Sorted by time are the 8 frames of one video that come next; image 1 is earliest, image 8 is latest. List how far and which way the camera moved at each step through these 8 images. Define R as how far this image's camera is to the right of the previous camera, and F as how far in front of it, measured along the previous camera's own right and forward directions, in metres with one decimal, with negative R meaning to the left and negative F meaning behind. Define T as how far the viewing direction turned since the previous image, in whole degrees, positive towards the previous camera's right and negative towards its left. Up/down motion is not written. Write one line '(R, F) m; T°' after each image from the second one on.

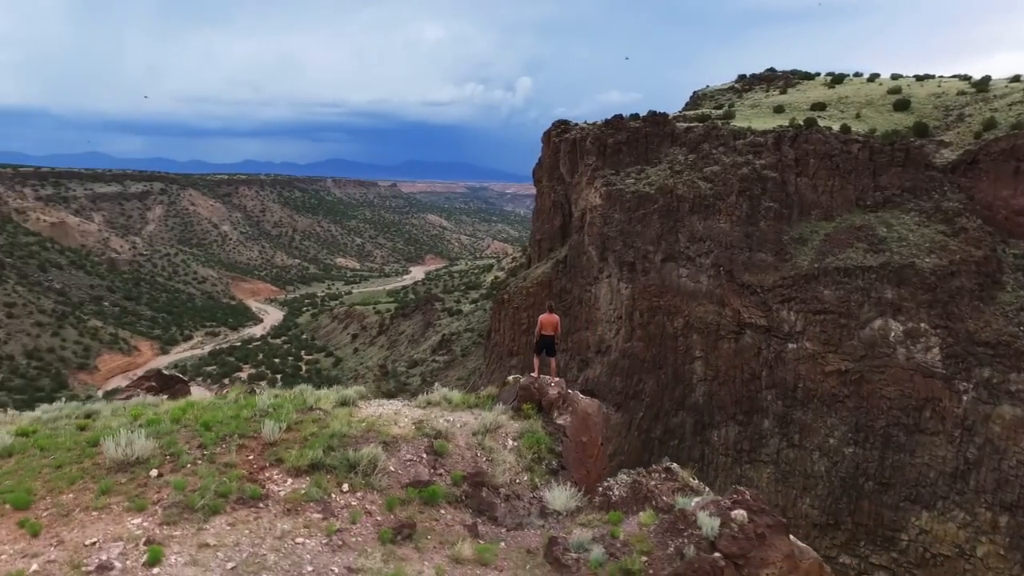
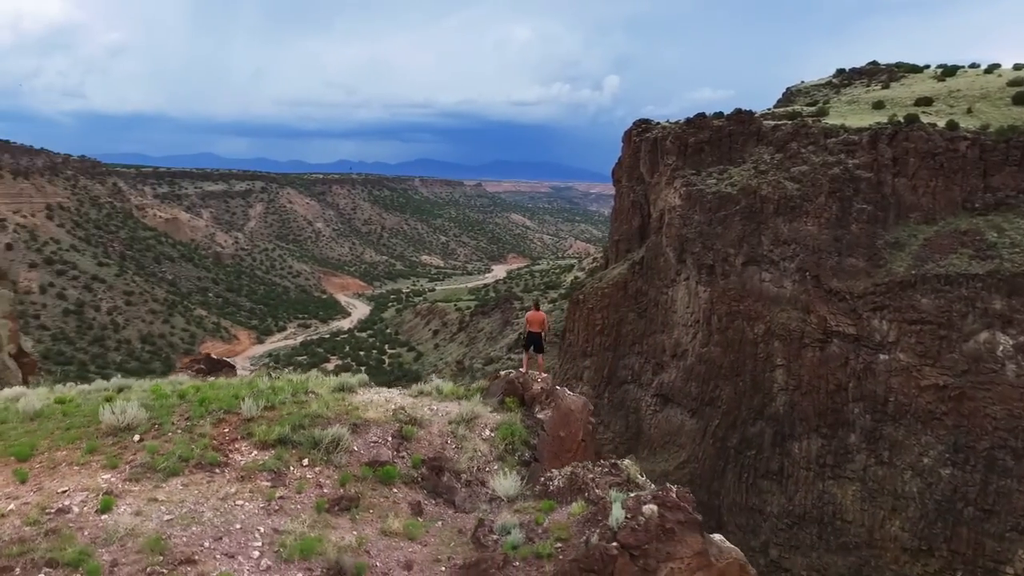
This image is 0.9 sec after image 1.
(+1.6, -0.3) m; -7°
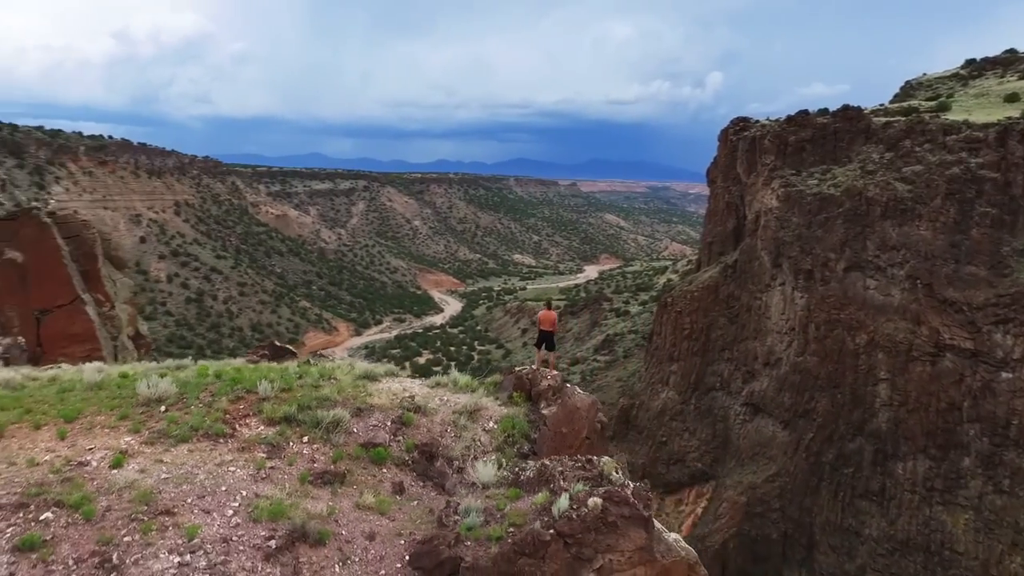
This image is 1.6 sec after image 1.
(+1.4, -0.3) m; -8°
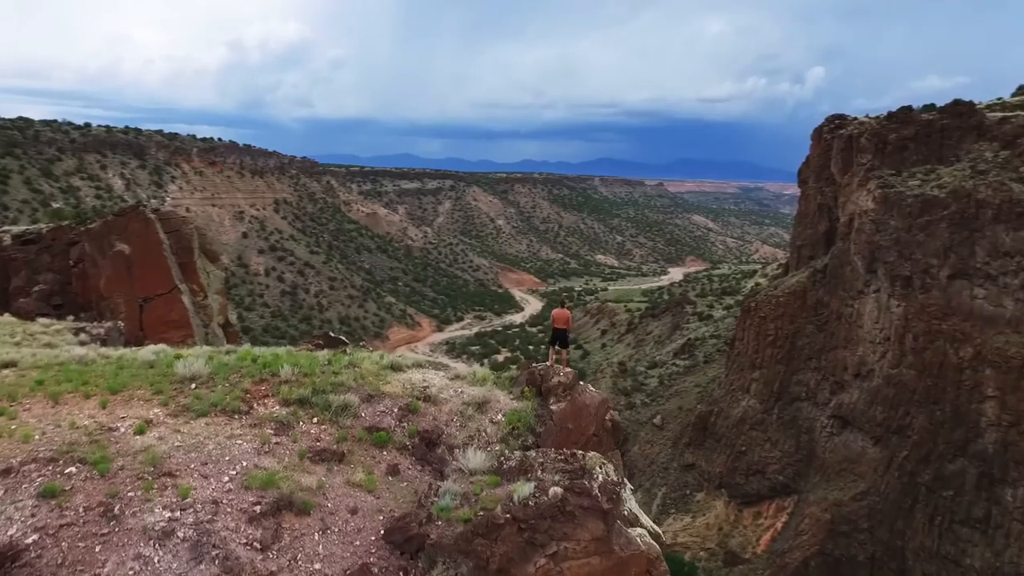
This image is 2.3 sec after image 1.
(+1.2, -0.3) m; -7°
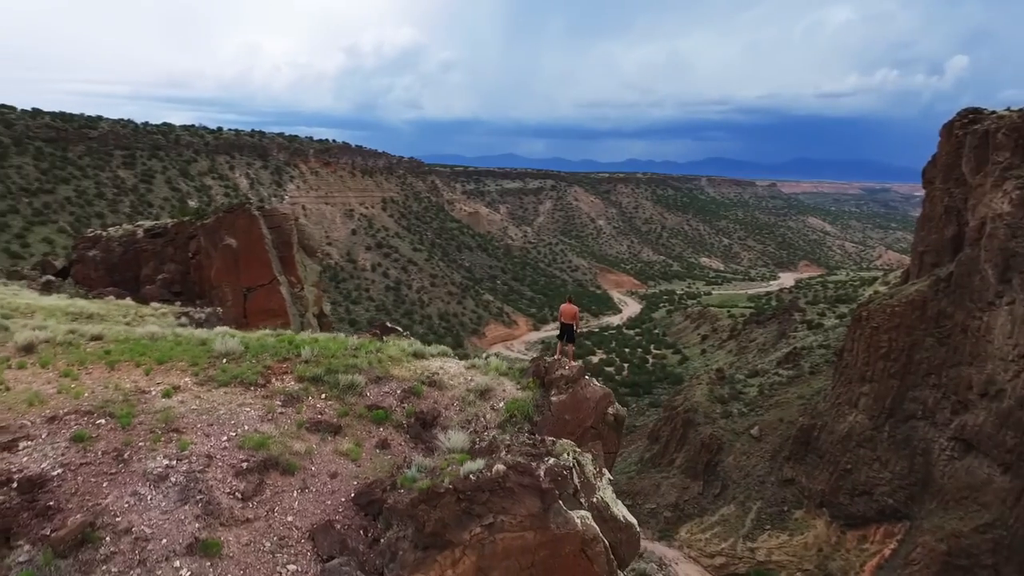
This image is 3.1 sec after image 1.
(+1.7, -0.5) m; -9°
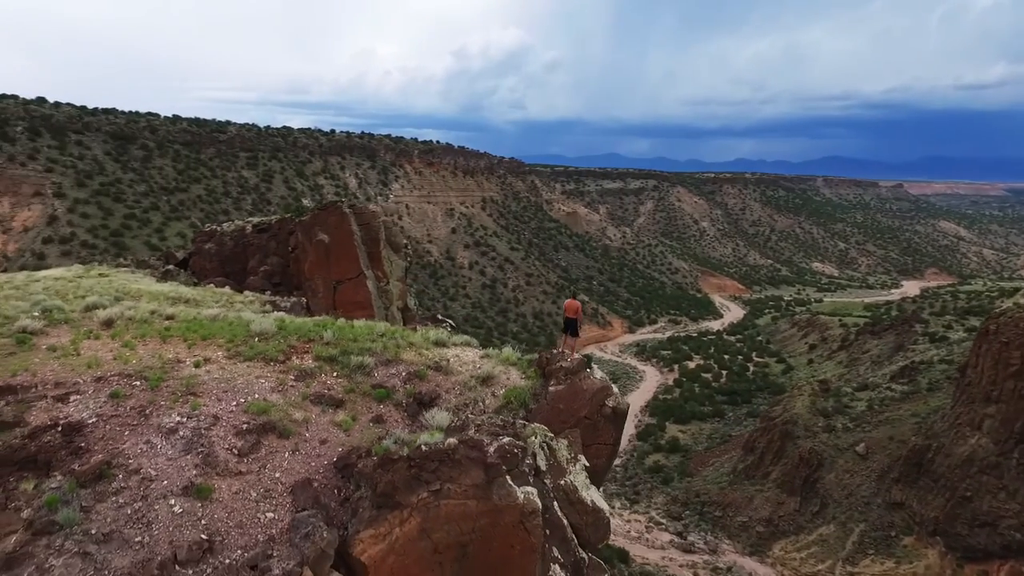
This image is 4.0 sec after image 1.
(+1.8, -0.5) m; -9°
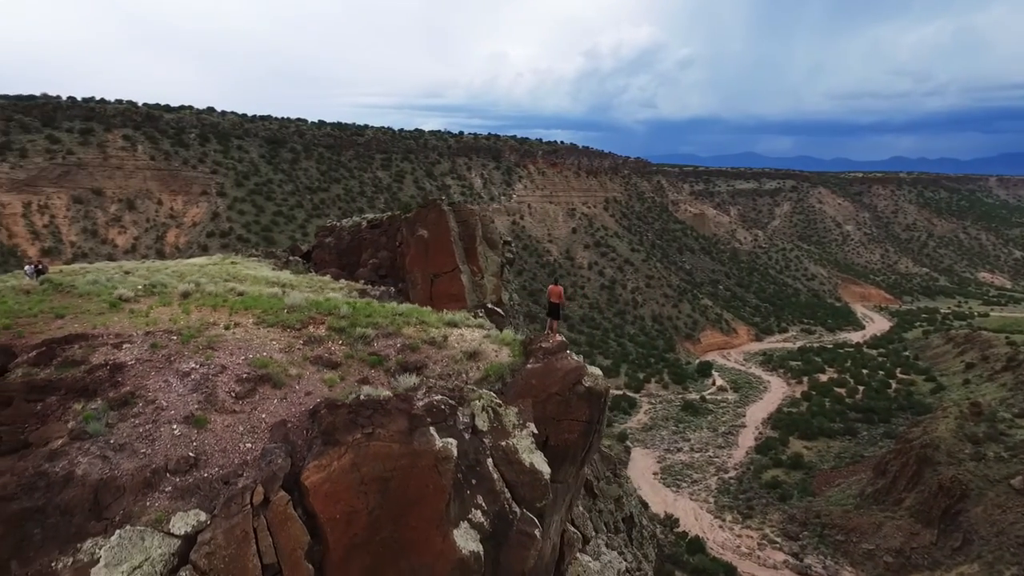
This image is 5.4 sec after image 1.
(+2.9, -1.0) m; -11°
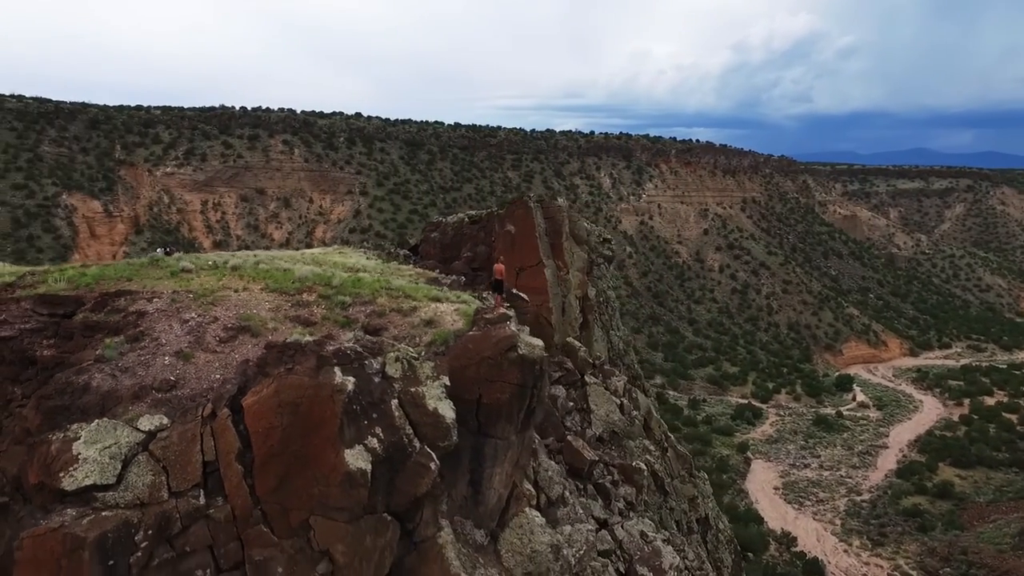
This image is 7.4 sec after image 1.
(+4.4, -1.4) m; -12°
